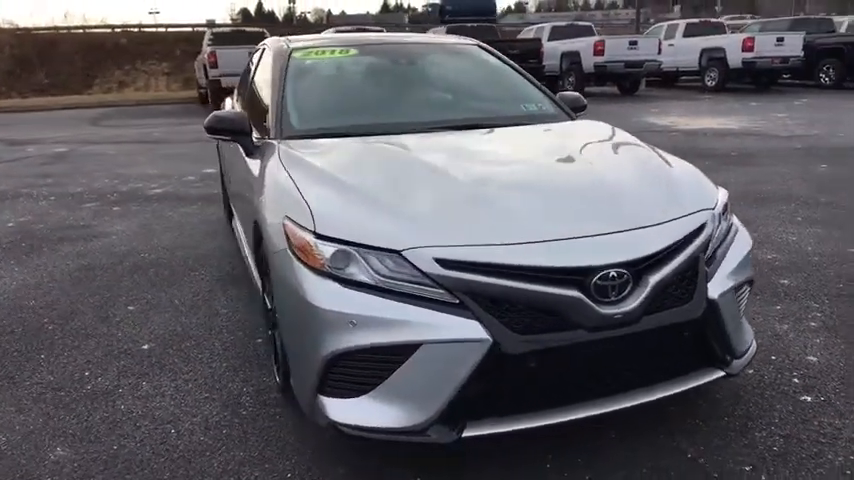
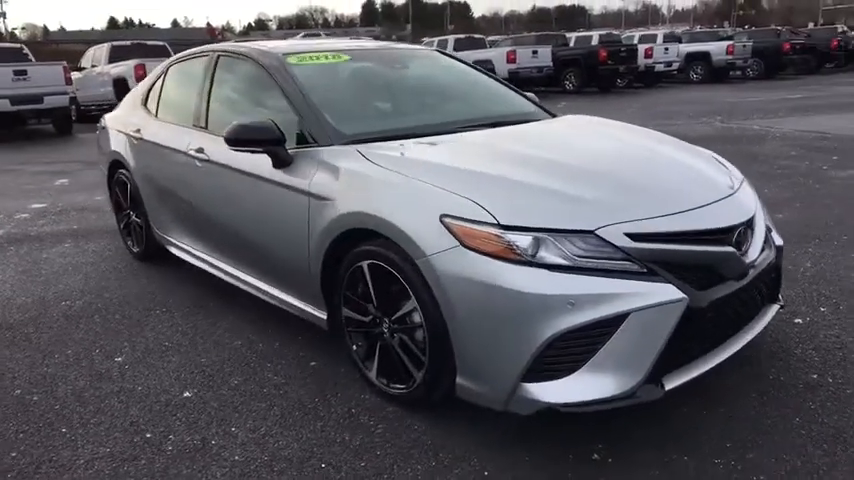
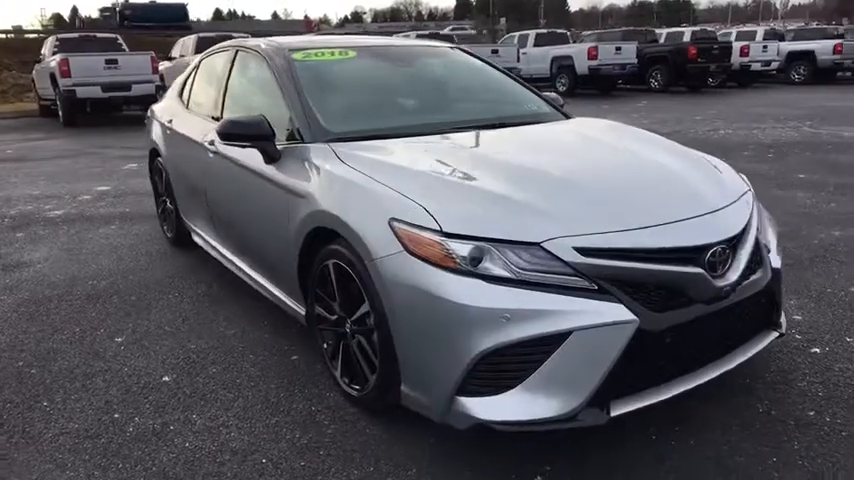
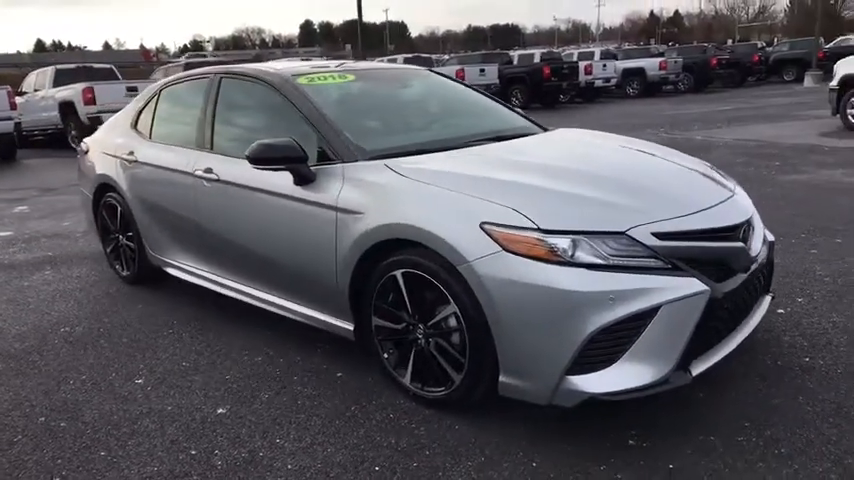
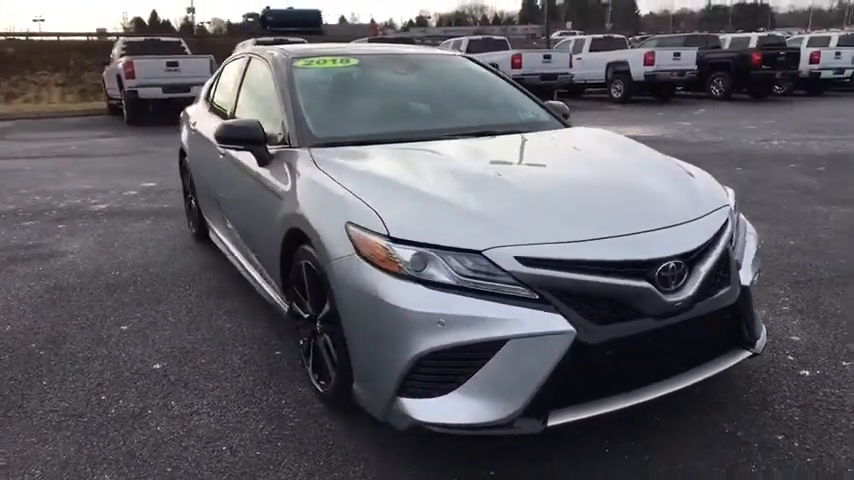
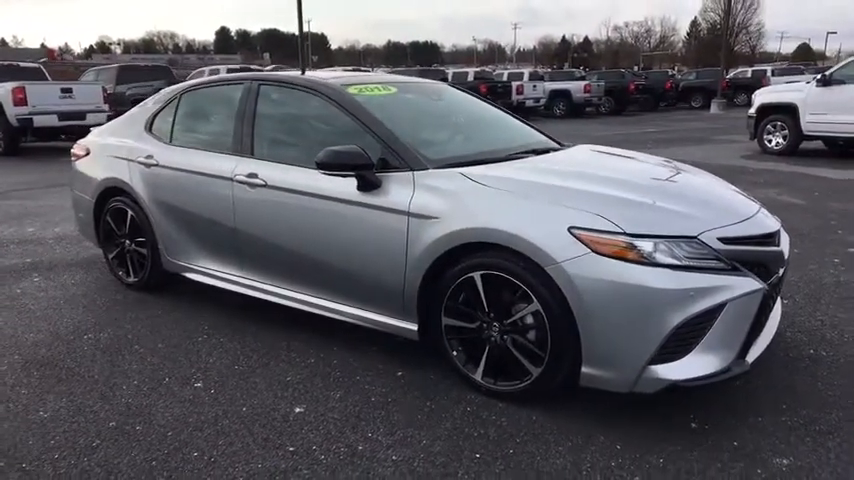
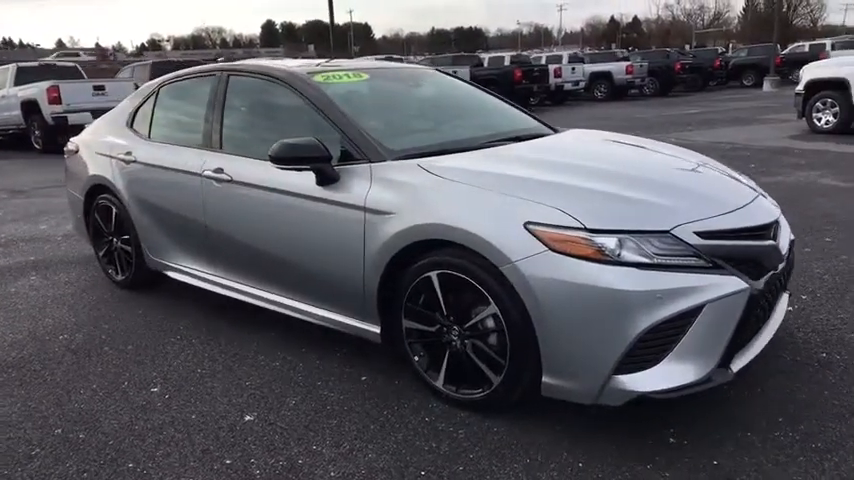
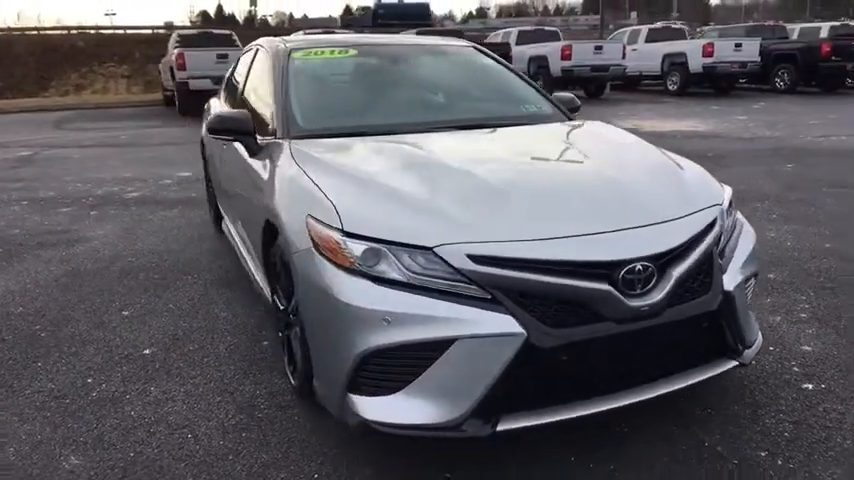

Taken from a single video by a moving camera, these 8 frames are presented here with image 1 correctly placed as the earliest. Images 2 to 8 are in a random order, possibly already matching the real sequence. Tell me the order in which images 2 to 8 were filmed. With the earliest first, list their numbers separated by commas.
8, 5, 3, 2, 4, 7, 6
